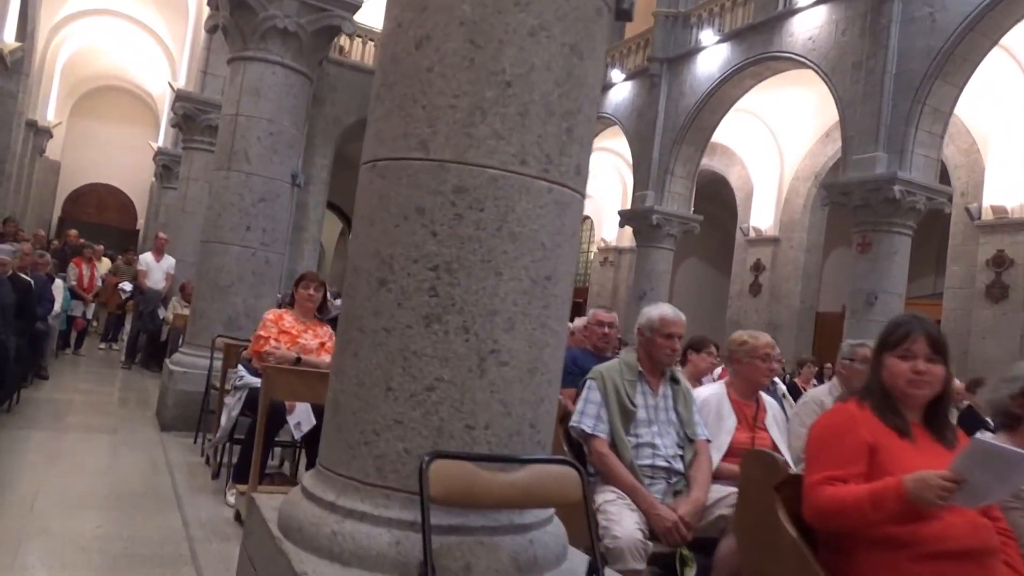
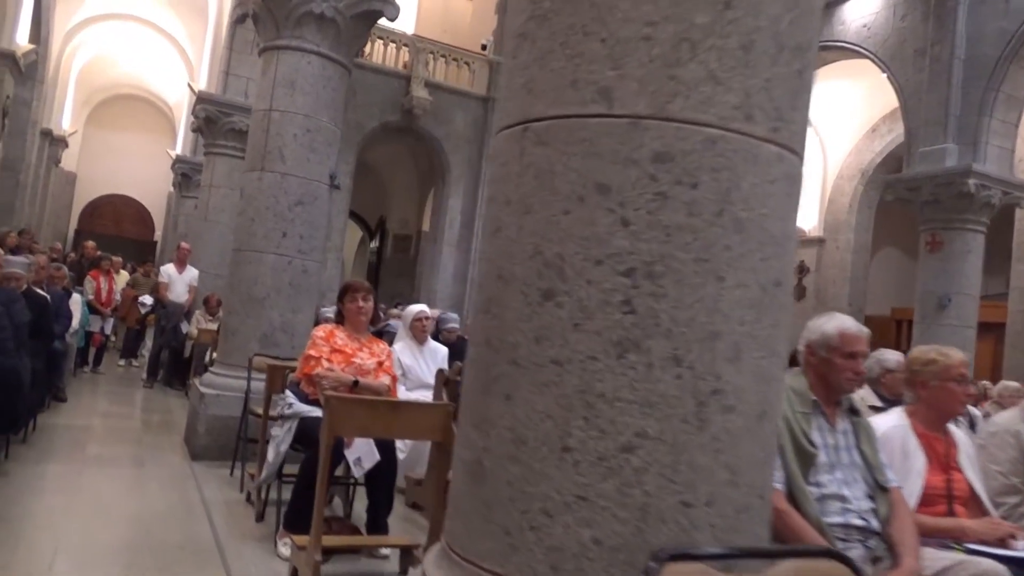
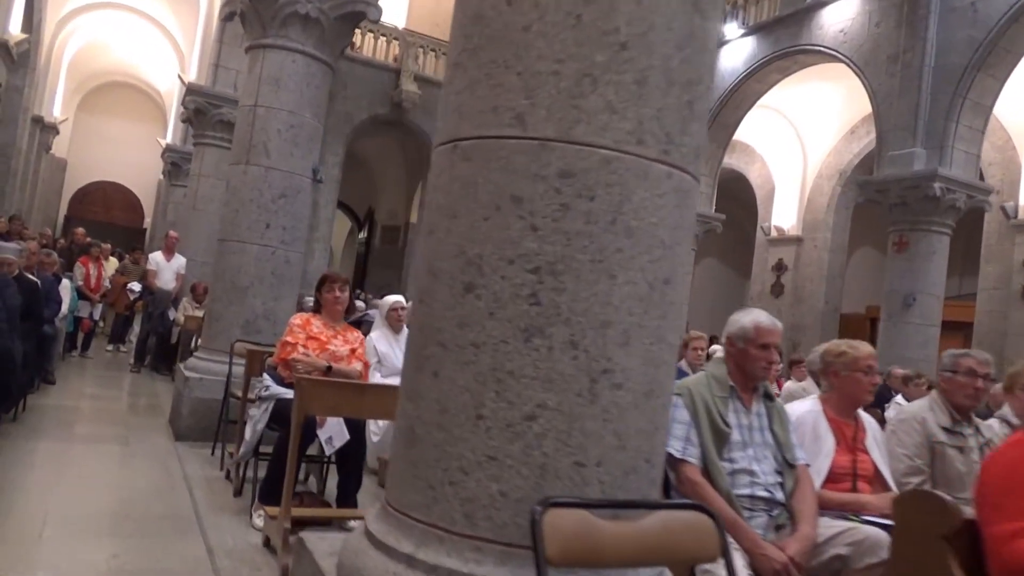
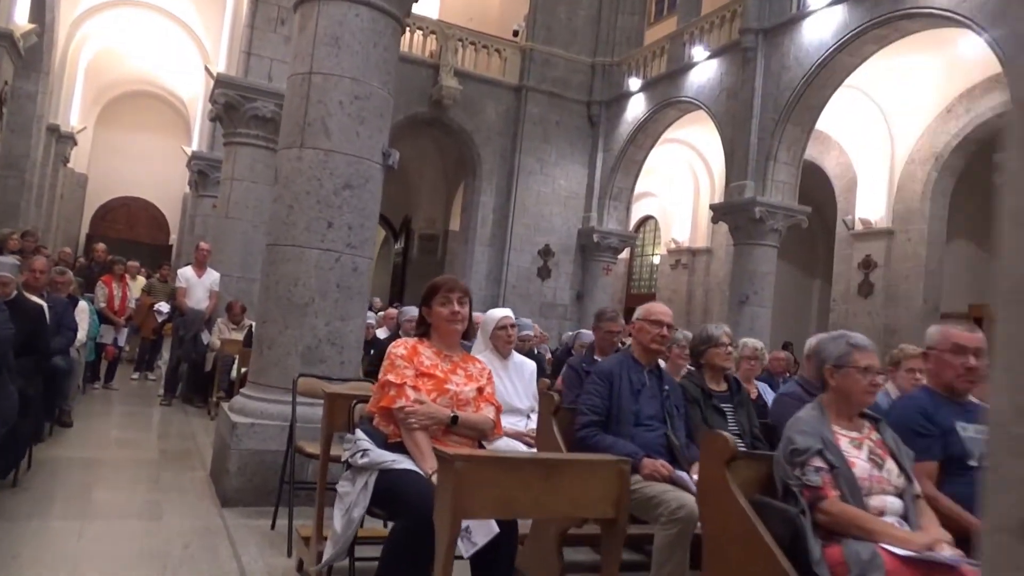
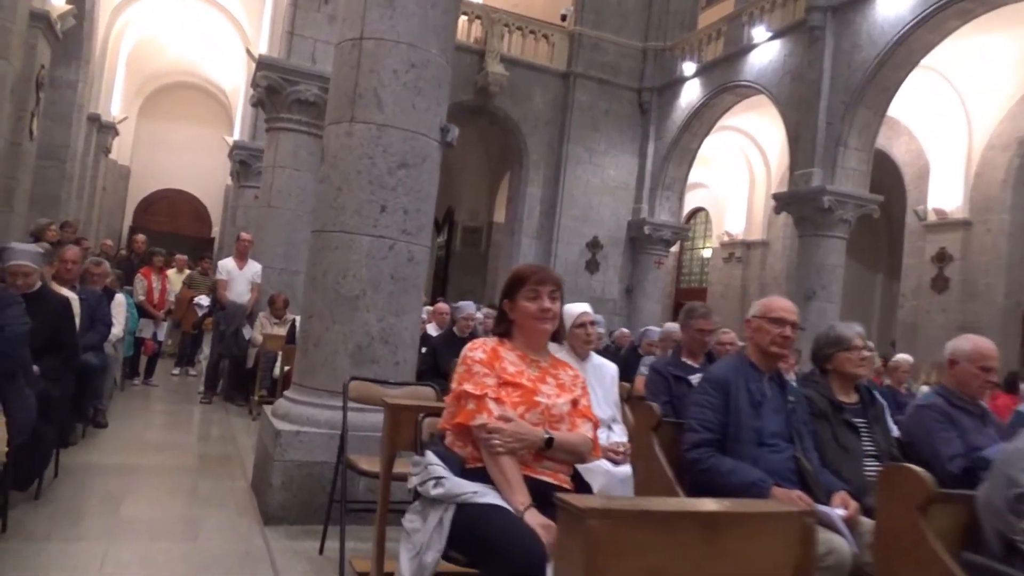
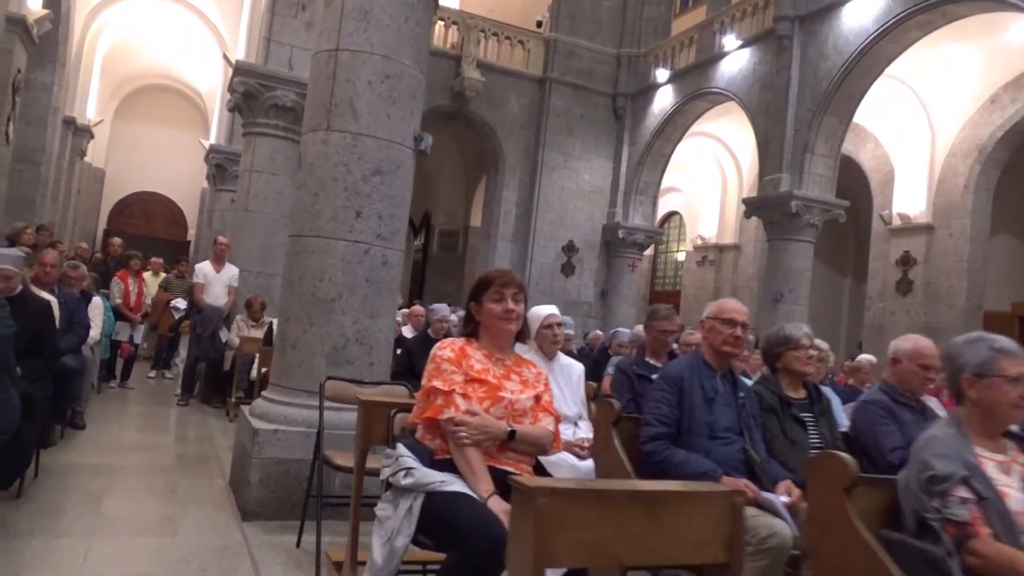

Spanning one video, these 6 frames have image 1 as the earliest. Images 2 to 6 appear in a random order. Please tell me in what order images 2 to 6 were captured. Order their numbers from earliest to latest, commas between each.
3, 2, 4, 6, 5
